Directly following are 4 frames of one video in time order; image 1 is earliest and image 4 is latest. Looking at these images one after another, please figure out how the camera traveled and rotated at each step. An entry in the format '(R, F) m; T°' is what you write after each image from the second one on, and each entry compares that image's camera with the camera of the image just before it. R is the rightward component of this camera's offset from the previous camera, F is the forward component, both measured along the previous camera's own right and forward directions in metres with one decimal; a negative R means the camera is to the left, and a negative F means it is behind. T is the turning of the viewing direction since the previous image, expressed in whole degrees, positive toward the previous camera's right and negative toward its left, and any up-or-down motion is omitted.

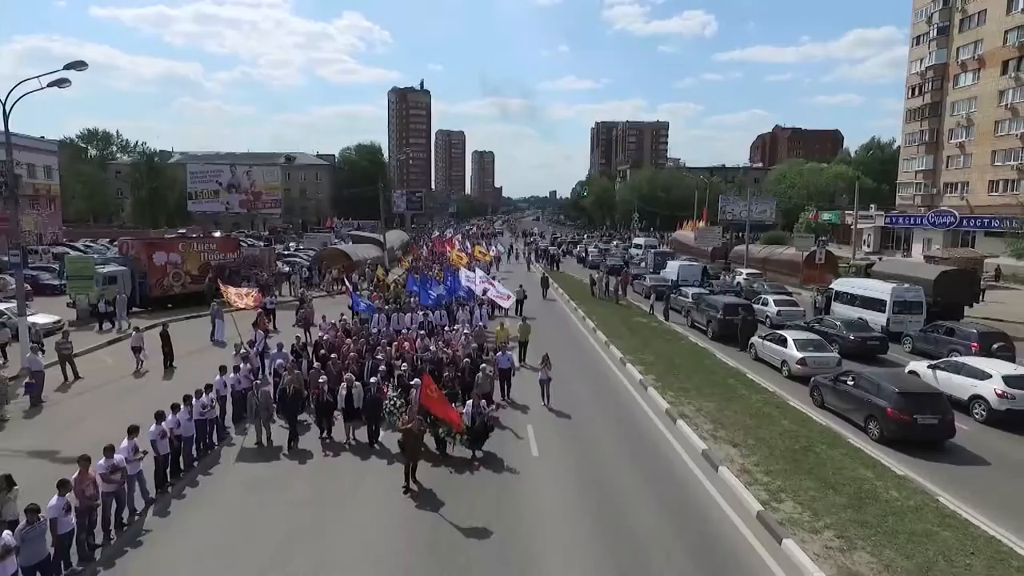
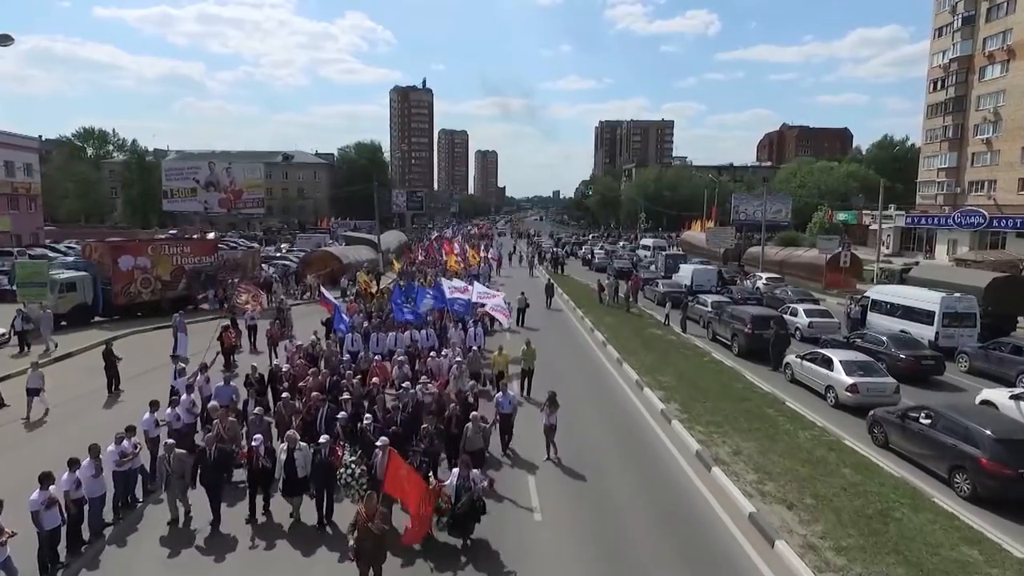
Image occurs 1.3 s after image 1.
(+0.1, +3.1) m; 0°
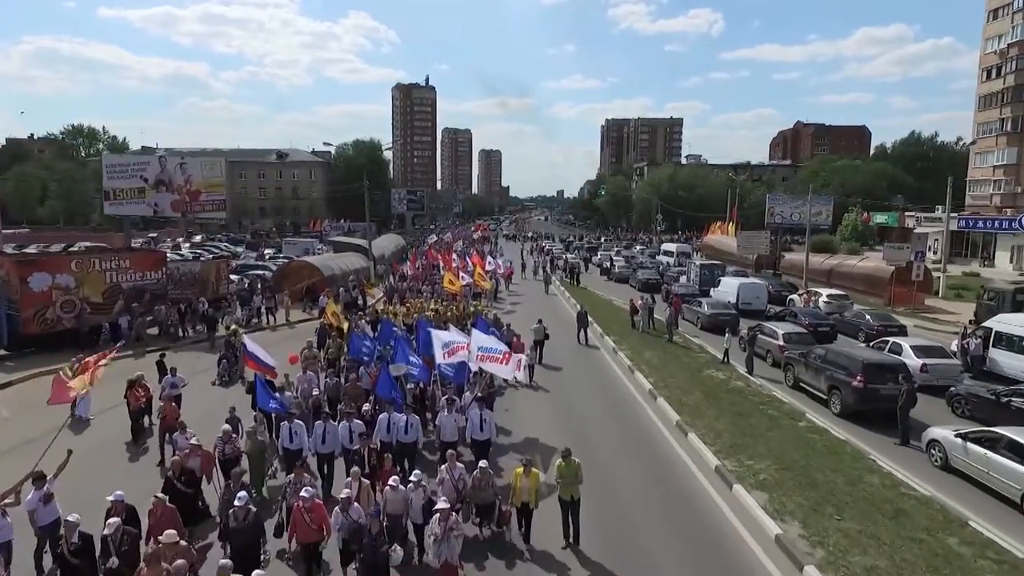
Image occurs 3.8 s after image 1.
(-0.5, +6.5) m; 0°
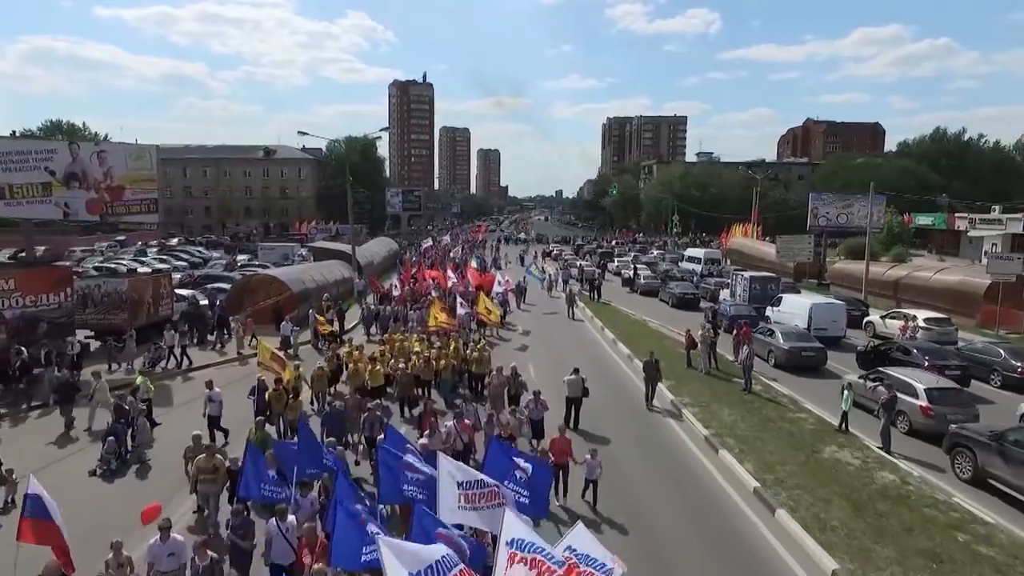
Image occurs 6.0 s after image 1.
(-0.7, +7.1) m; 0°
